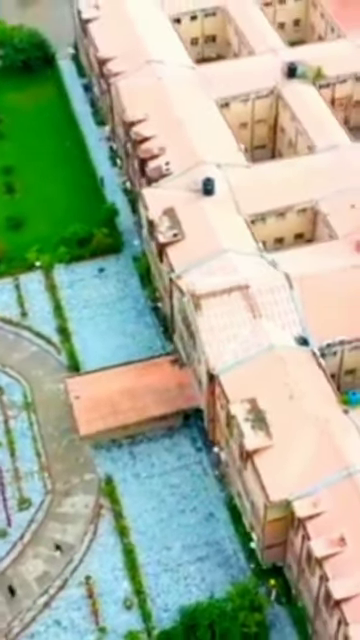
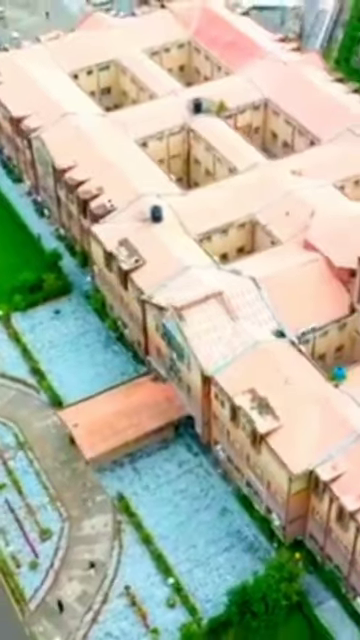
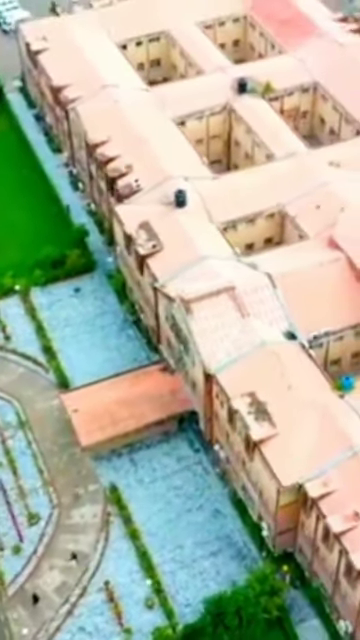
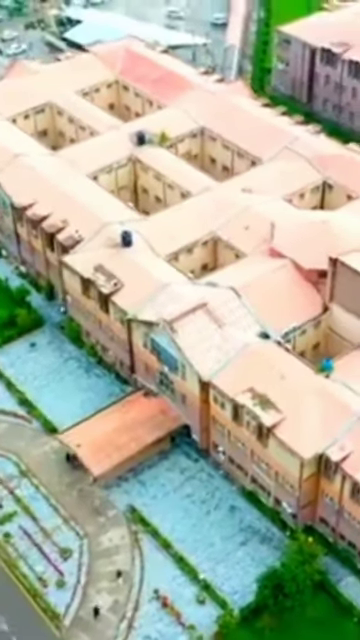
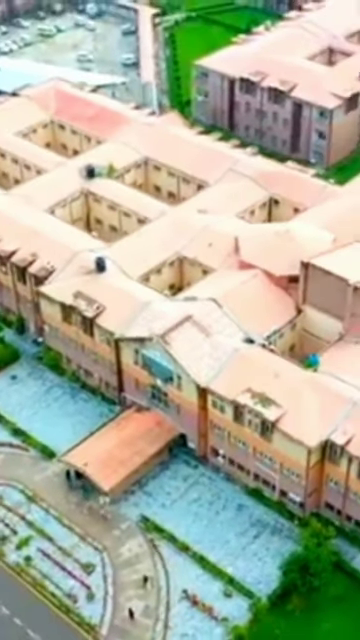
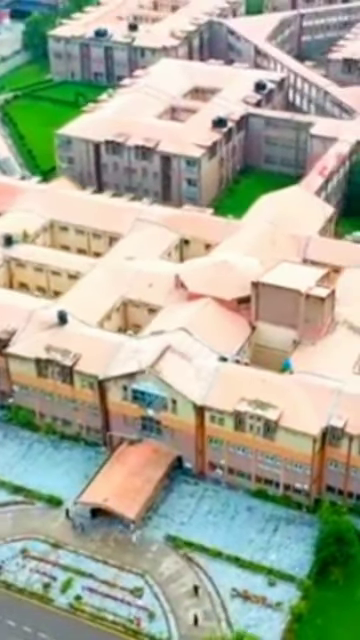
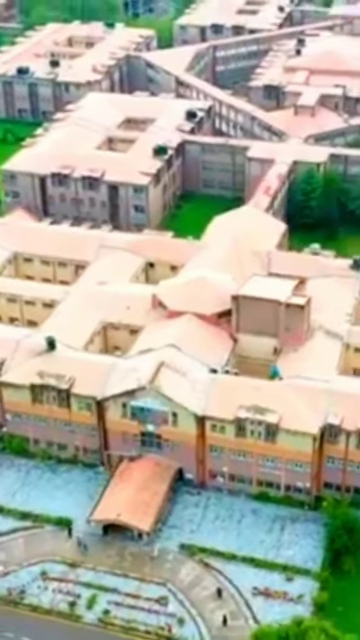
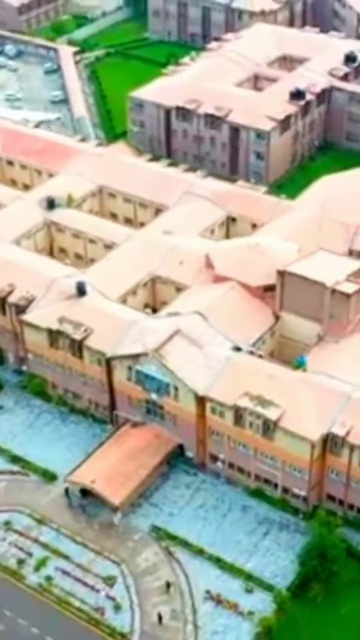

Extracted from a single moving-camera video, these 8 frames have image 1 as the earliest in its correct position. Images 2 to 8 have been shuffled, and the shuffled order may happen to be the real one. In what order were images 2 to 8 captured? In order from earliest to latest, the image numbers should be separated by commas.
3, 2, 4, 5, 8, 6, 7
